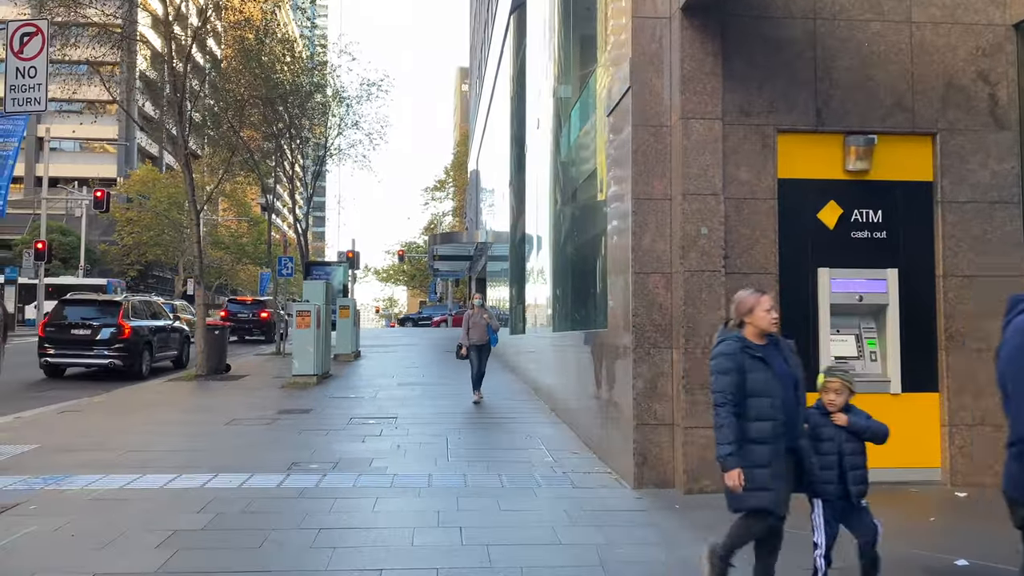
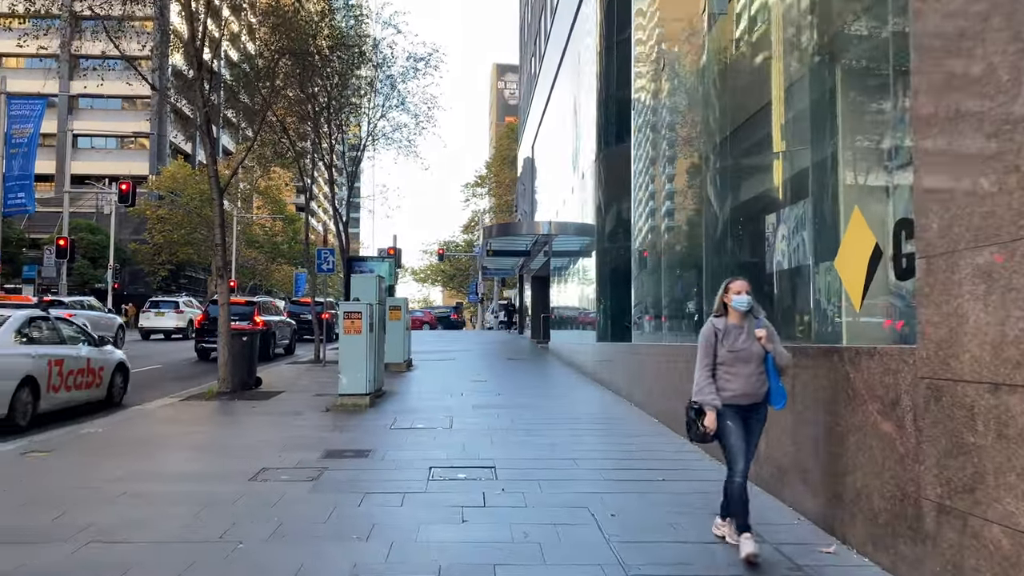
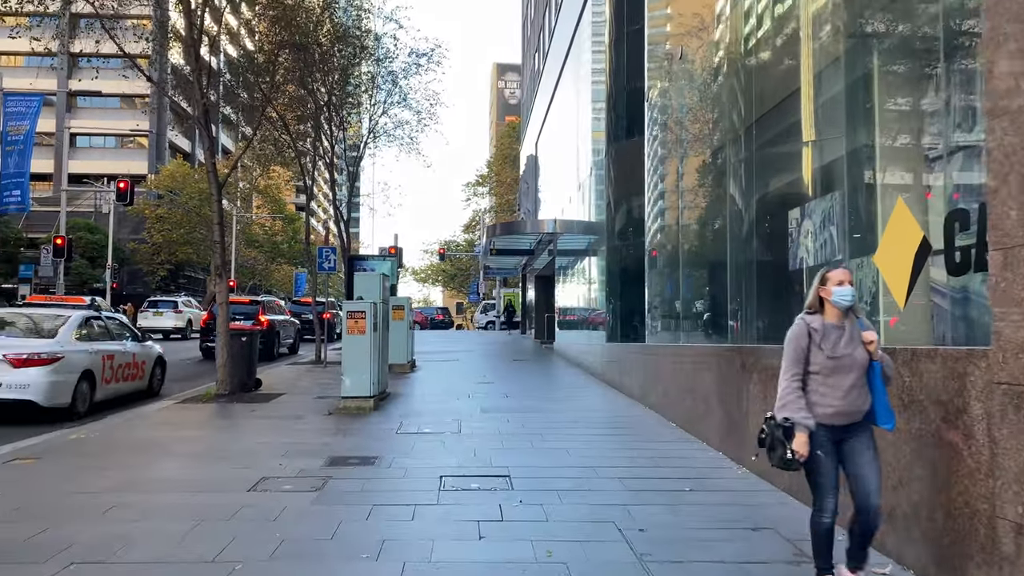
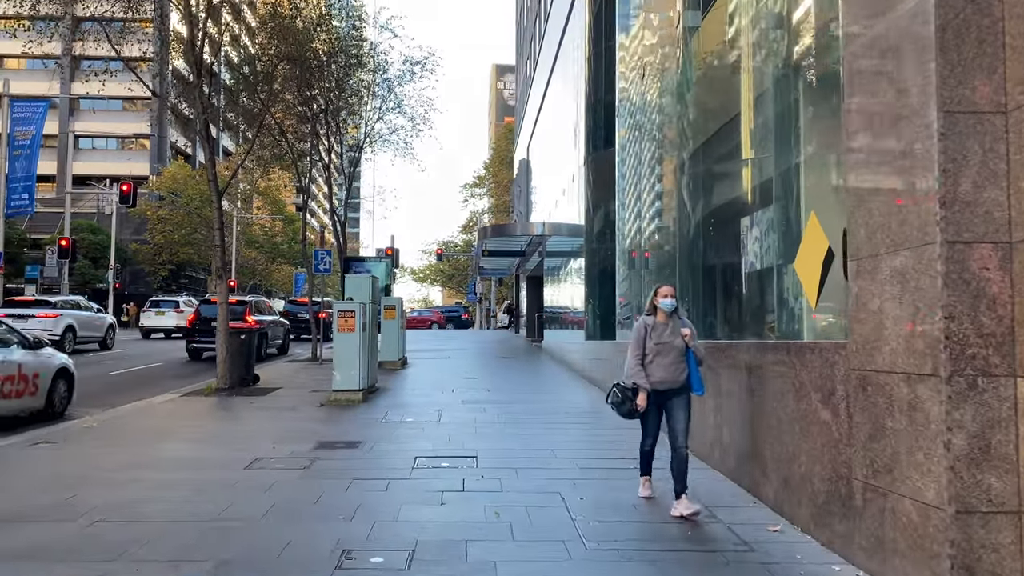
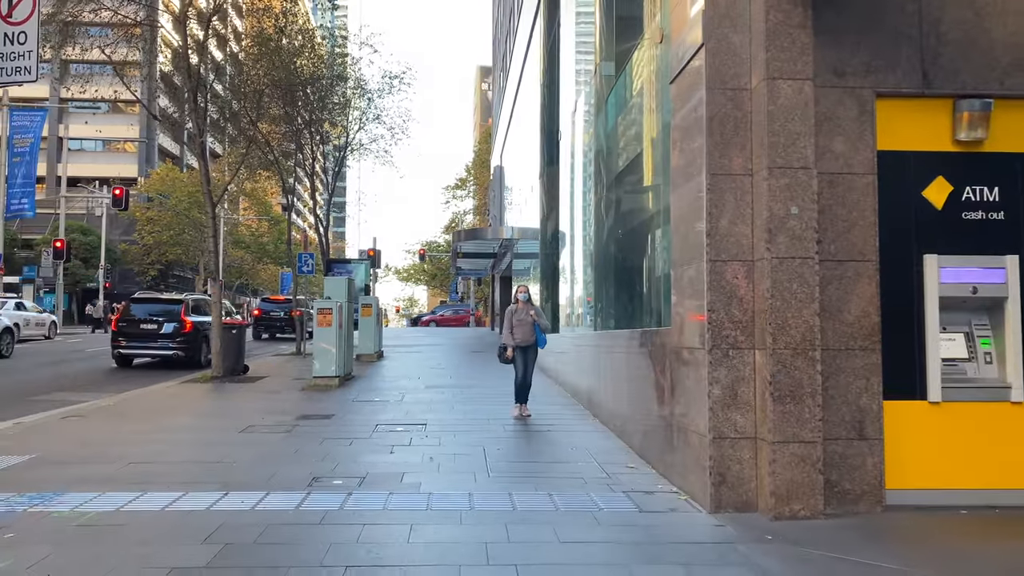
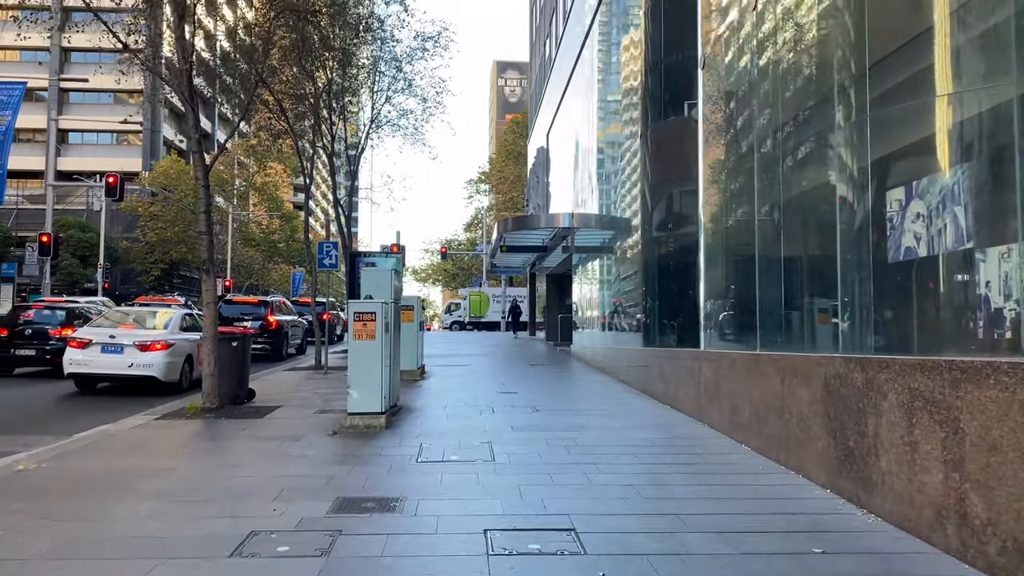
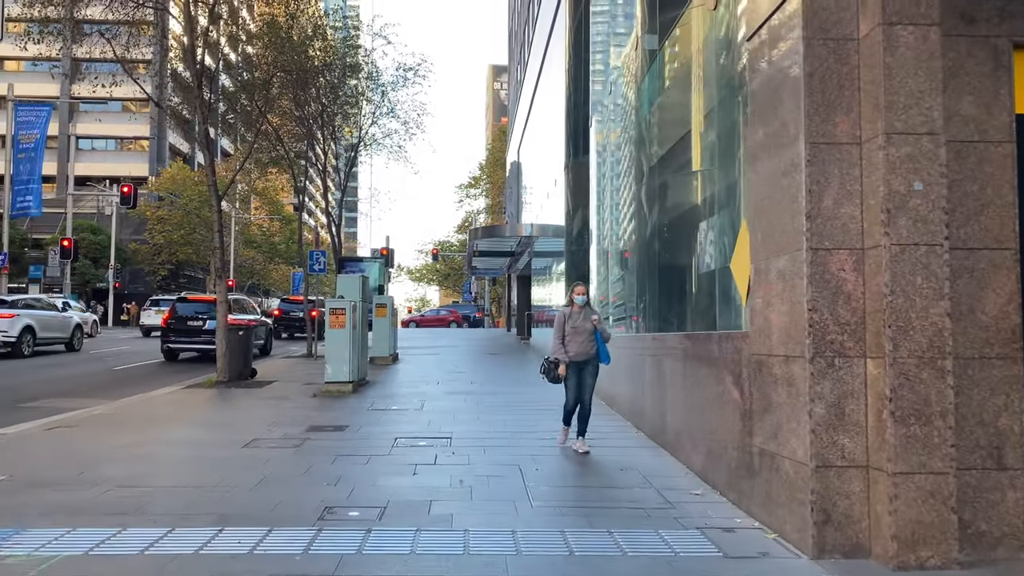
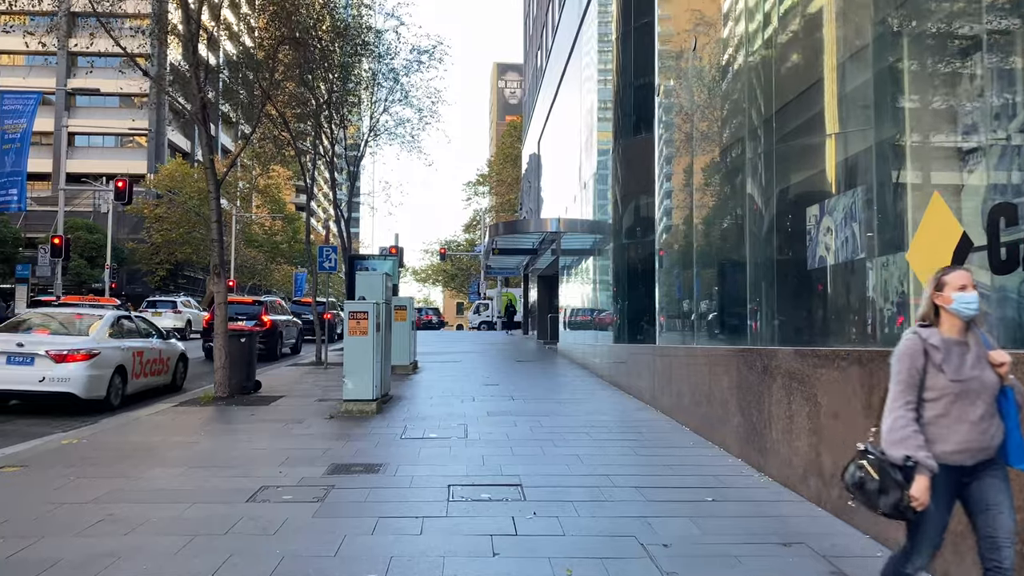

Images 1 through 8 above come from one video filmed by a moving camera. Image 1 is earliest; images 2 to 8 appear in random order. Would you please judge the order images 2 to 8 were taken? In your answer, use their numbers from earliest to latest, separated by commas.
5, 7, 4, 2, 3, 8, 6
